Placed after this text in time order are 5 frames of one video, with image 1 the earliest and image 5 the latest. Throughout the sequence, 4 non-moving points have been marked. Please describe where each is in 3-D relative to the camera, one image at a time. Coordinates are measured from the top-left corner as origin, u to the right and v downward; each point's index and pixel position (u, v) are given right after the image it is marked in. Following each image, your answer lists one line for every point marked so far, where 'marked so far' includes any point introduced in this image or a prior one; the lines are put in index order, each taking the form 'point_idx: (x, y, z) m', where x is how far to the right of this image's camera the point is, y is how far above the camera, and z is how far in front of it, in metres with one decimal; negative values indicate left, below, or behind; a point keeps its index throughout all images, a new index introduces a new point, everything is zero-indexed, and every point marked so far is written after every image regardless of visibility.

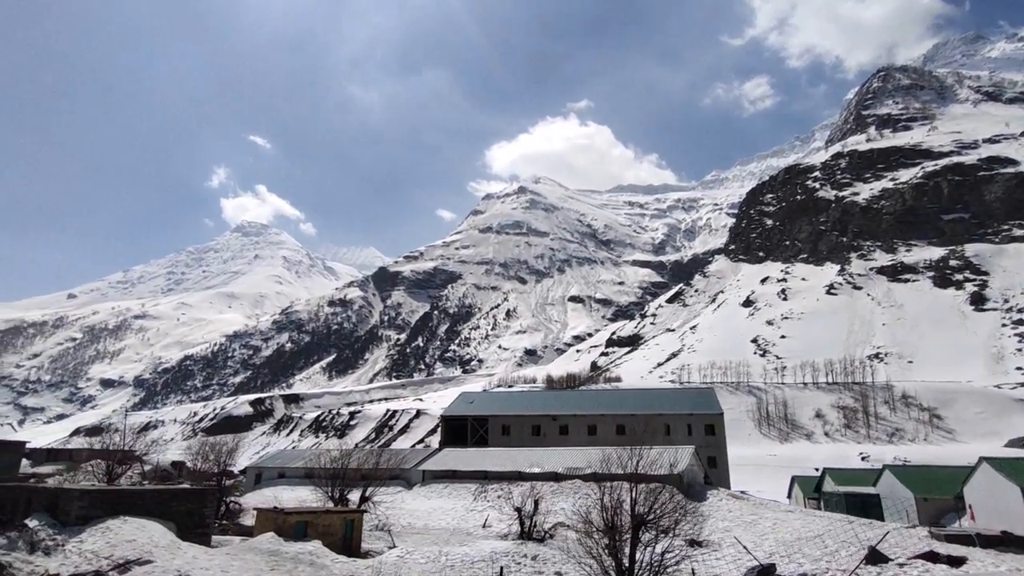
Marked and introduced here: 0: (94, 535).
0: (-9.7, -5.7, +13.5) m
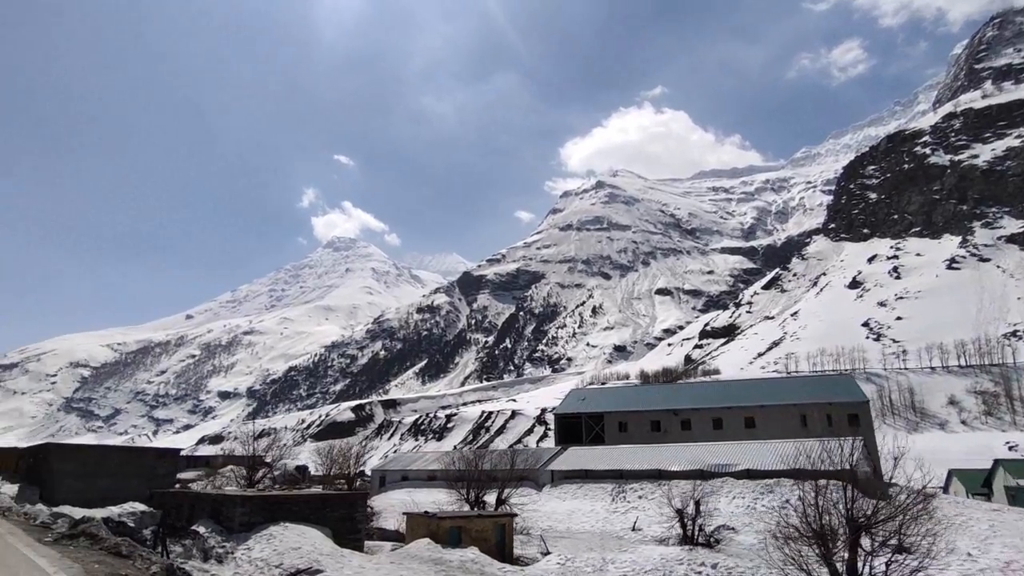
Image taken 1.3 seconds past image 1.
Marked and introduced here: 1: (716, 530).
0: (-5.7, -5.7, +13.2) m
1: (+6.2, -7.4, +18.1) m
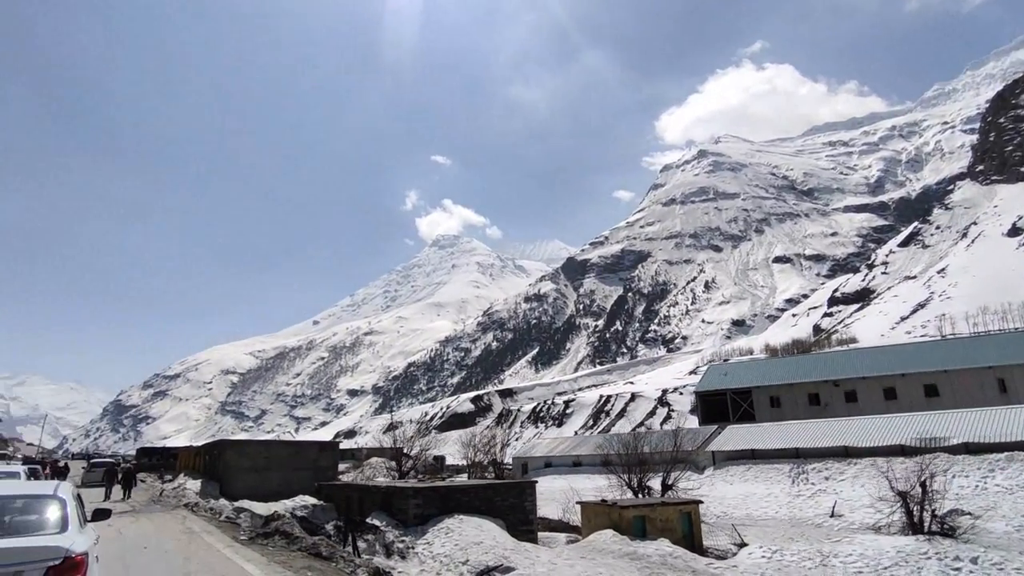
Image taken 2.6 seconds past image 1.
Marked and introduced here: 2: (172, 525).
0: (-1.6, -5.2, +12.3) m
1: (+11.1, -5.8, +15.1) m
2: (-6.9, -4.8, +11.9) m
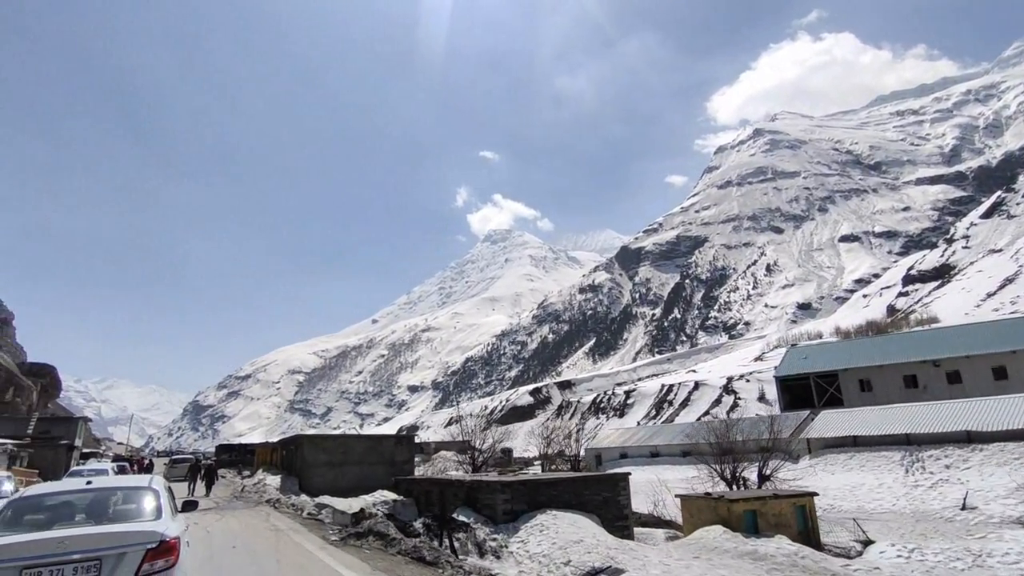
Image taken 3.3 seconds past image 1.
0: (+0.4, -4.8, +11.4) m
1: (+13.3, -4.8, +13.0) m
2: (-5.0, -4.5, +11.4) m
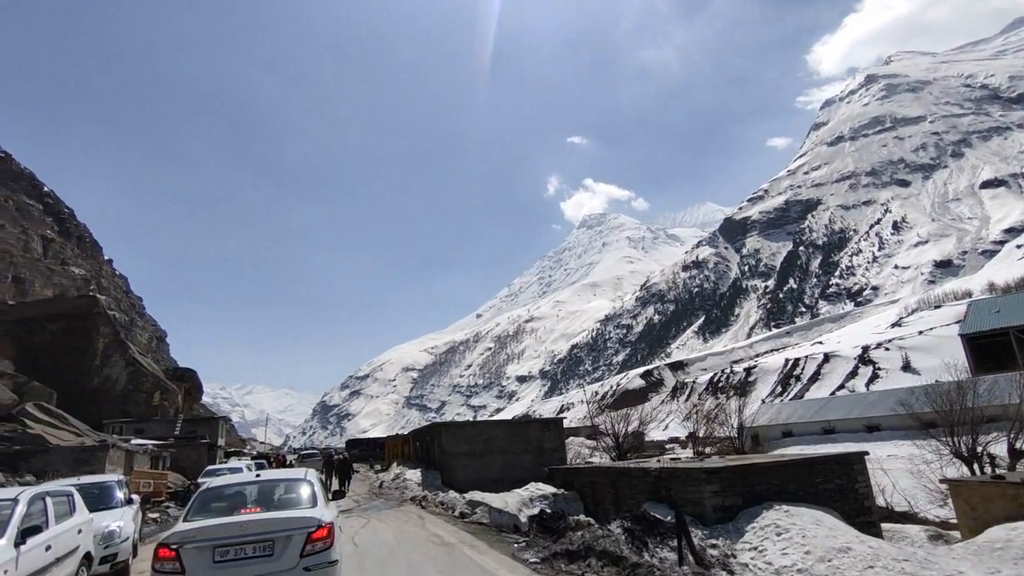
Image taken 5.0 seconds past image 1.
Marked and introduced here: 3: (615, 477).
0: (+3.6, -3.6, +8.3) m
1: (+16.6, -2.5, +7.8) m
2: (-1.7, -3.8, +9.3) m
3: (+2.1, -3.7, +11.7) m
